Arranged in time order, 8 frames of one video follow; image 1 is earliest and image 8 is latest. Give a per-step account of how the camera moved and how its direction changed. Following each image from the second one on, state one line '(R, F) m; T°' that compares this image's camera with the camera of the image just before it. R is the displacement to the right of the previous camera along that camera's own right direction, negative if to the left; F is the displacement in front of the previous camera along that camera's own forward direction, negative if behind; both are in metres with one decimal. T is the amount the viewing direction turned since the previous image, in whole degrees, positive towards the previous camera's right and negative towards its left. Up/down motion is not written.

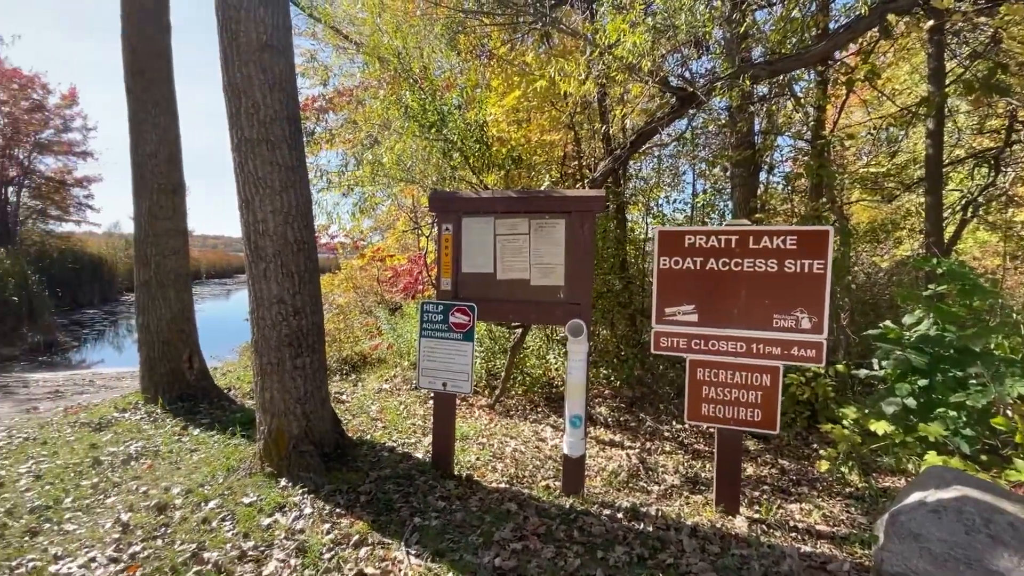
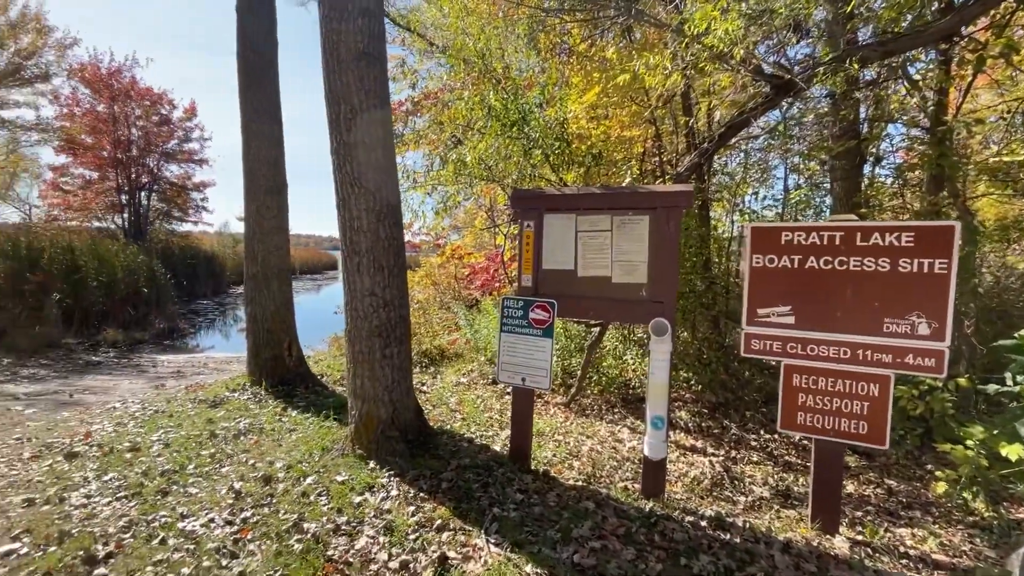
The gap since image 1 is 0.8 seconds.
(-0.1, 0.0) m; -9°
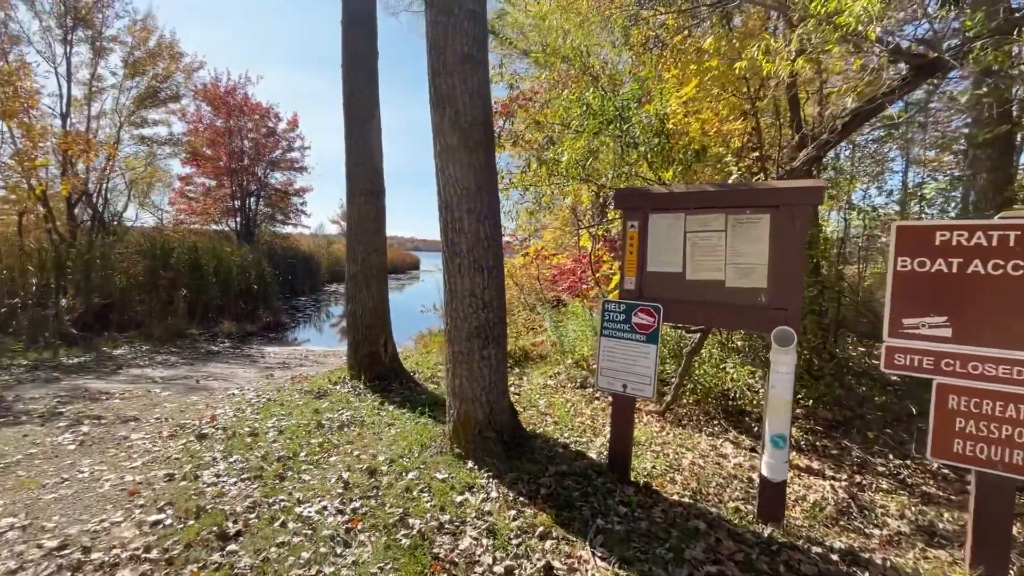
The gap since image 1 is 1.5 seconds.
(-0.2, +0.1) m; -9°
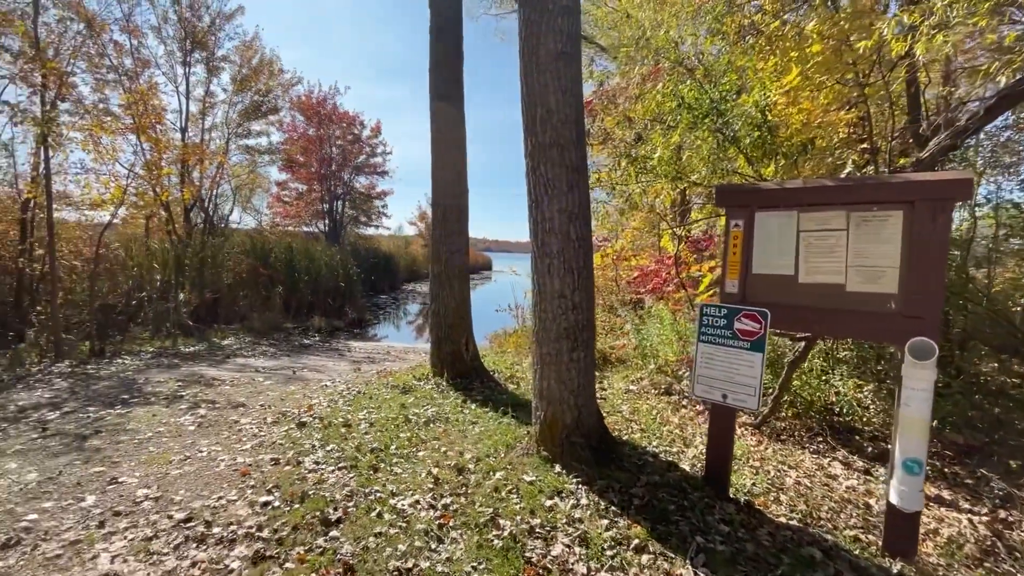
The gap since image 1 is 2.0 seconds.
(-0.1, 0.0) m; -8°
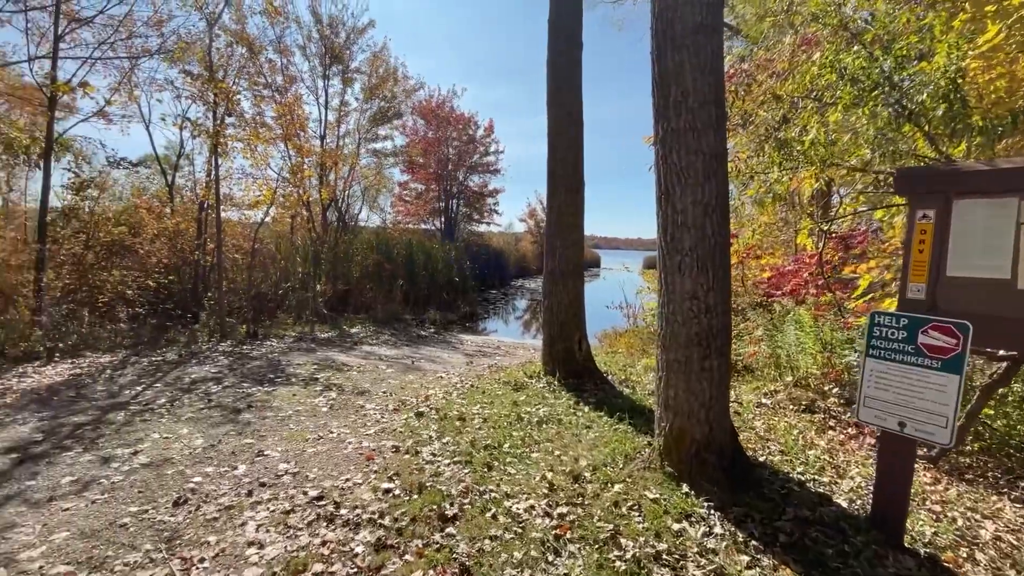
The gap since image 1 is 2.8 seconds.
(-0.1, +0.2) m; -12°
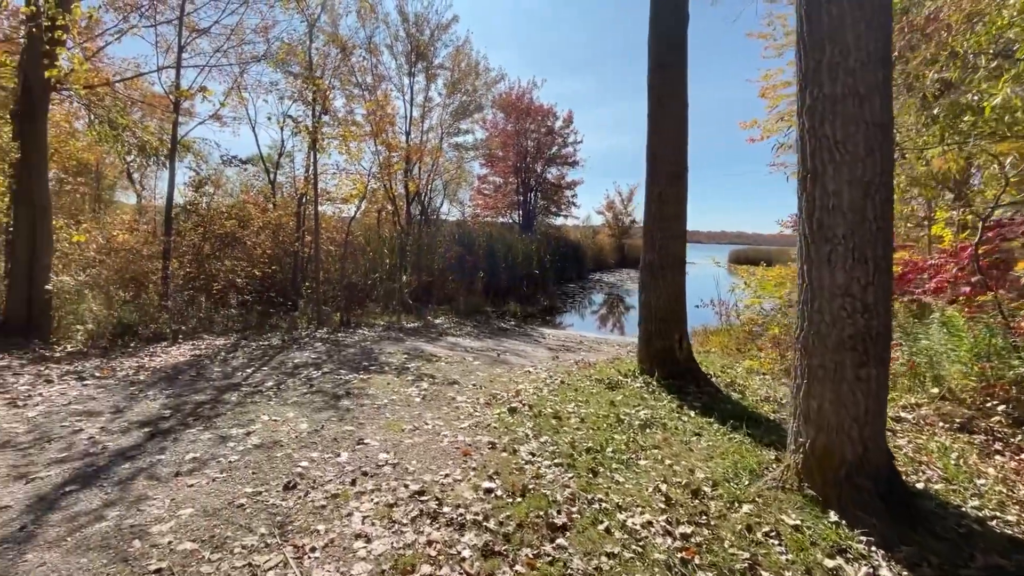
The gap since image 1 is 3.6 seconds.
(-0.3, +0.2) m; -9°
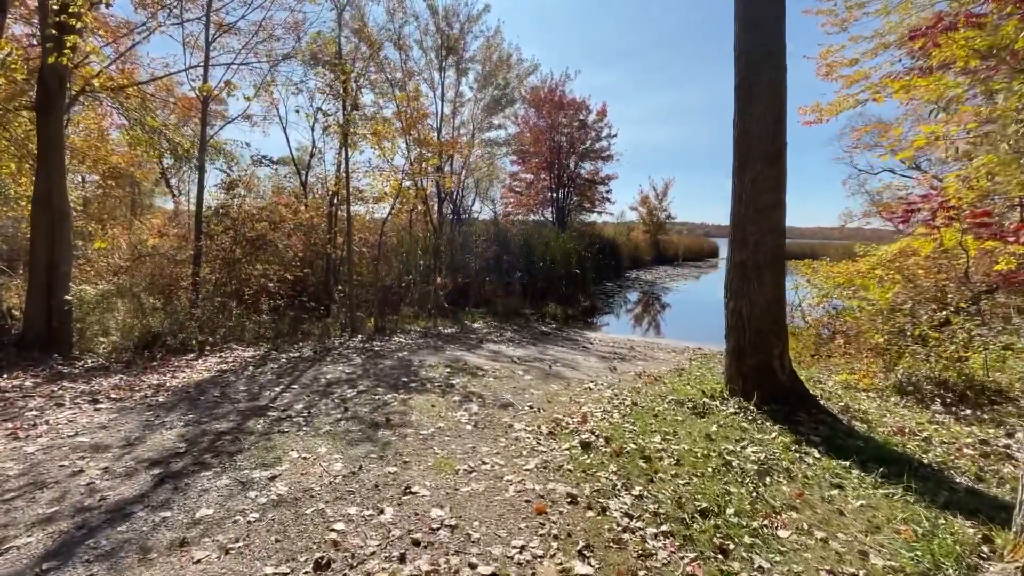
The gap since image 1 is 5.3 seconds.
(-0.4, +0.8) m; -3°
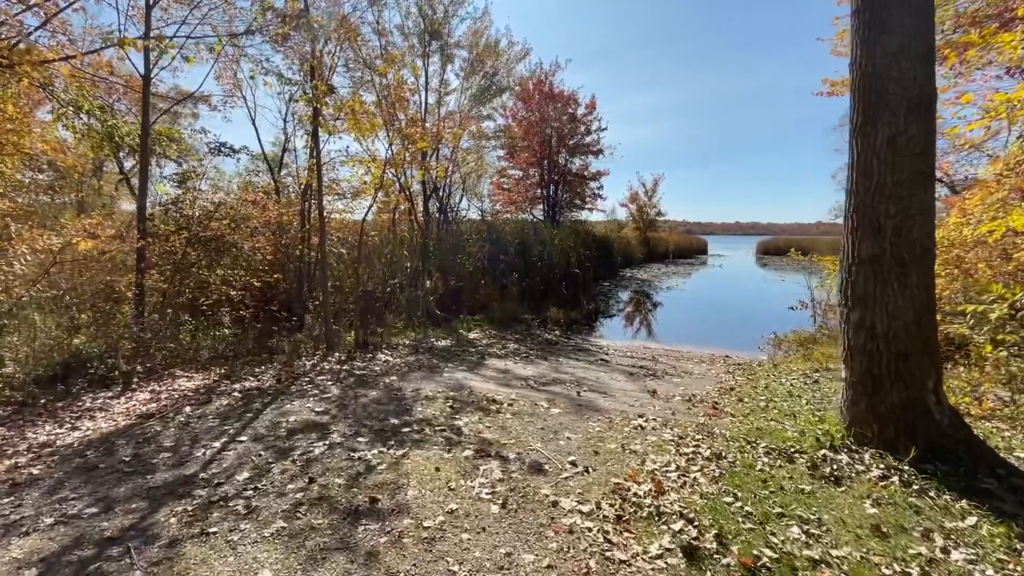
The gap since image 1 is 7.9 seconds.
(-0.4, +1.5) m; +2°
